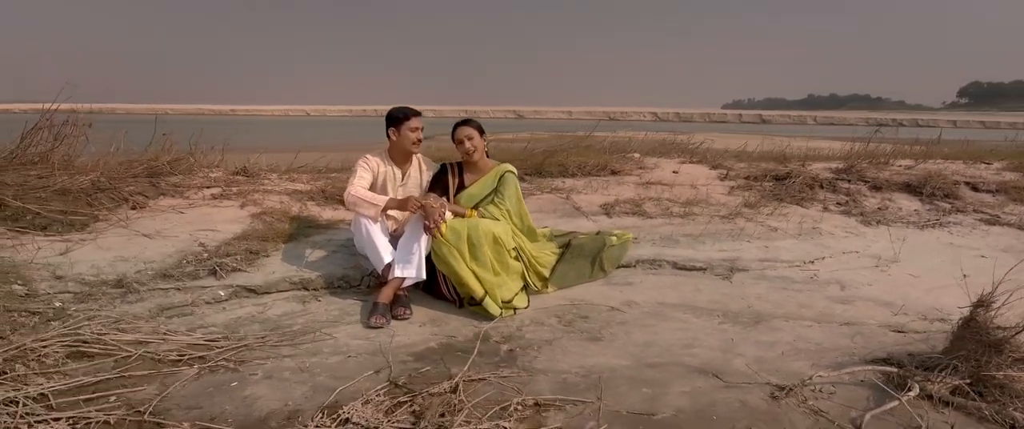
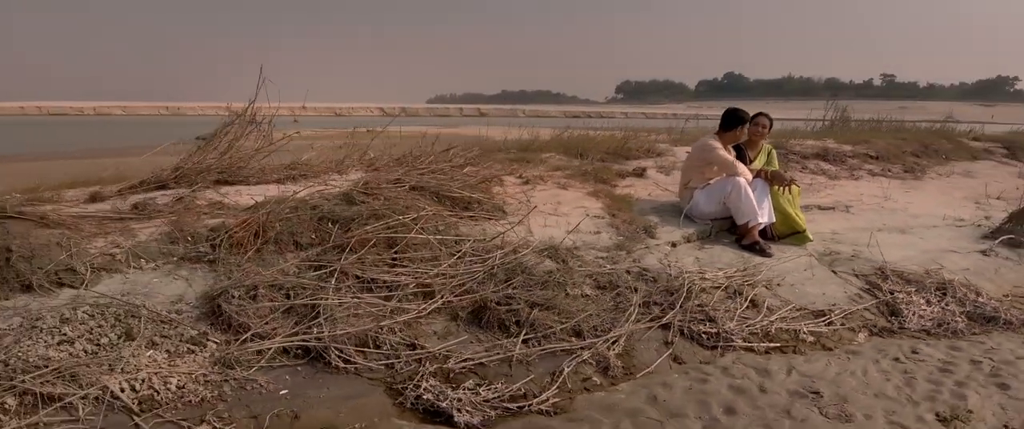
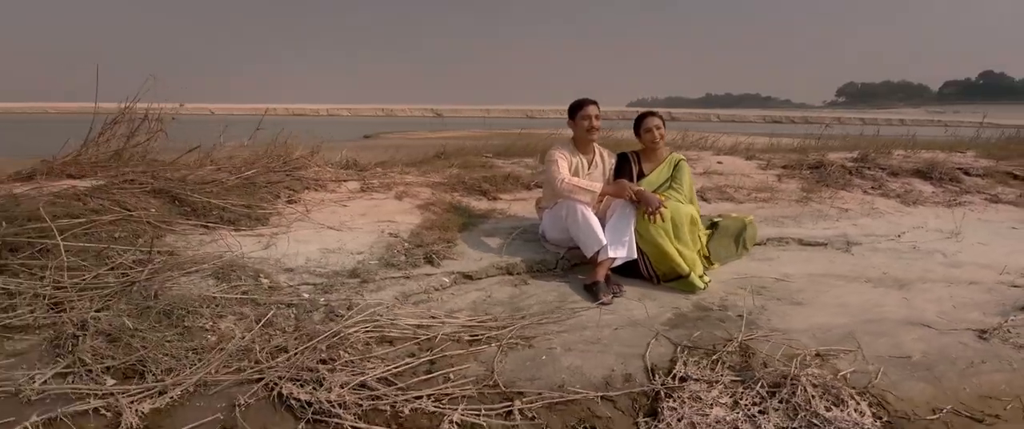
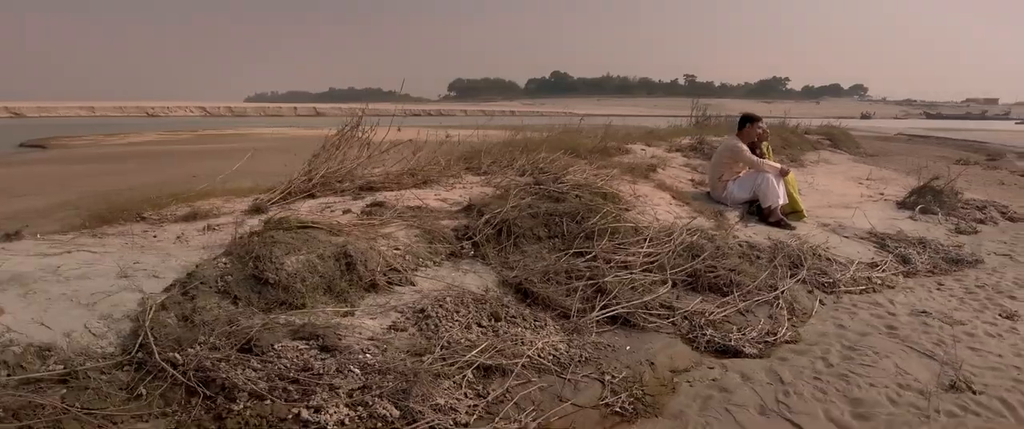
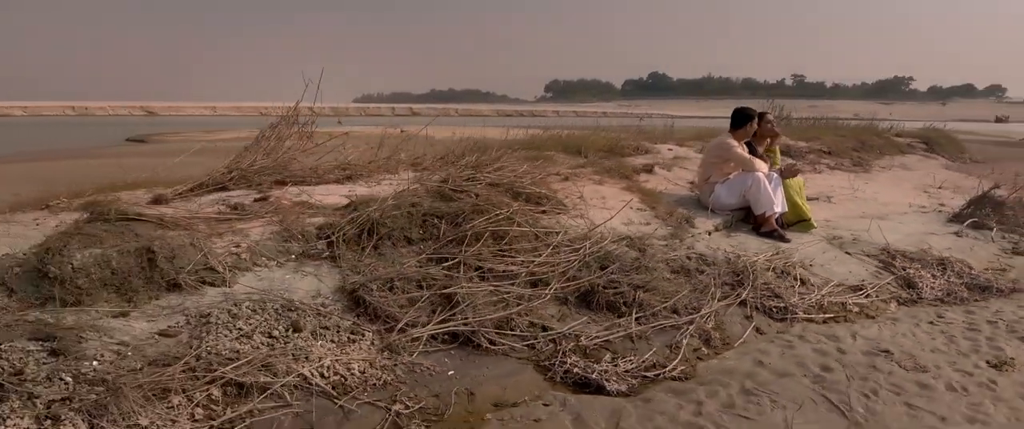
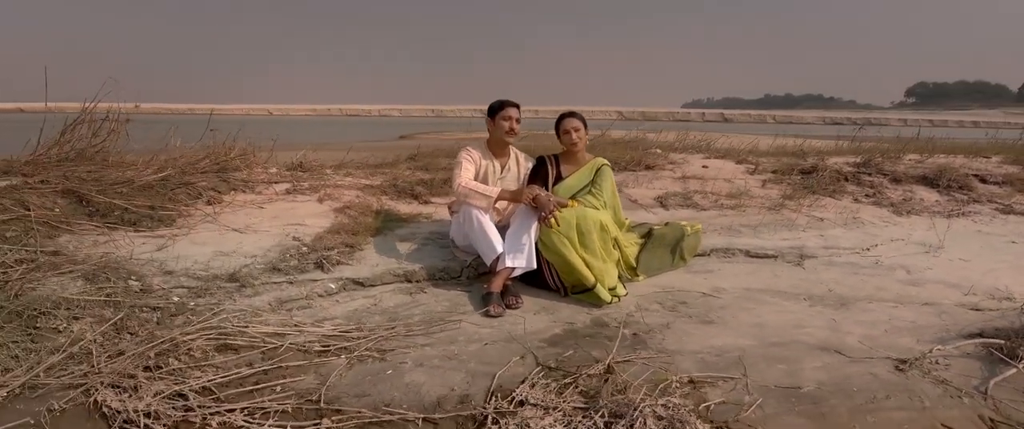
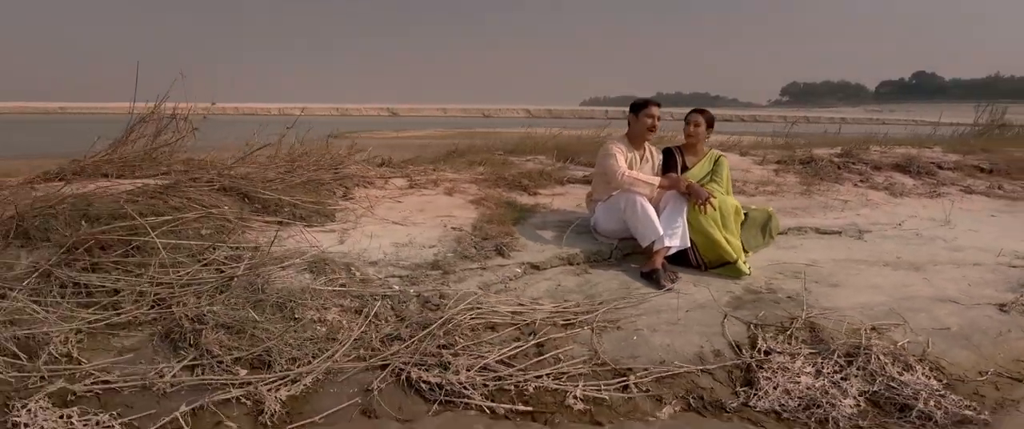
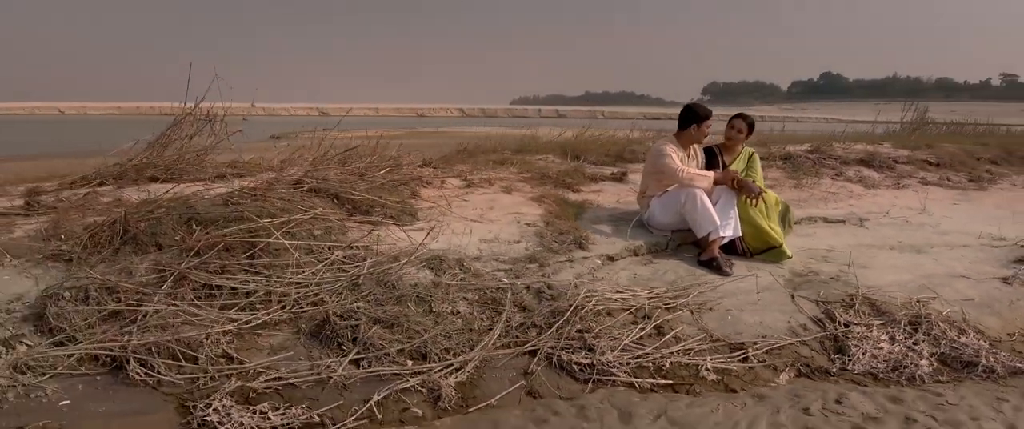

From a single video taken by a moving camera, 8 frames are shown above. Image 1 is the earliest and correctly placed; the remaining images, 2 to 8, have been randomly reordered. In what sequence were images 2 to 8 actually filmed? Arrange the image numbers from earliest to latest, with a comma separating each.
6, 3, 7, 8, 2, 5, 4
